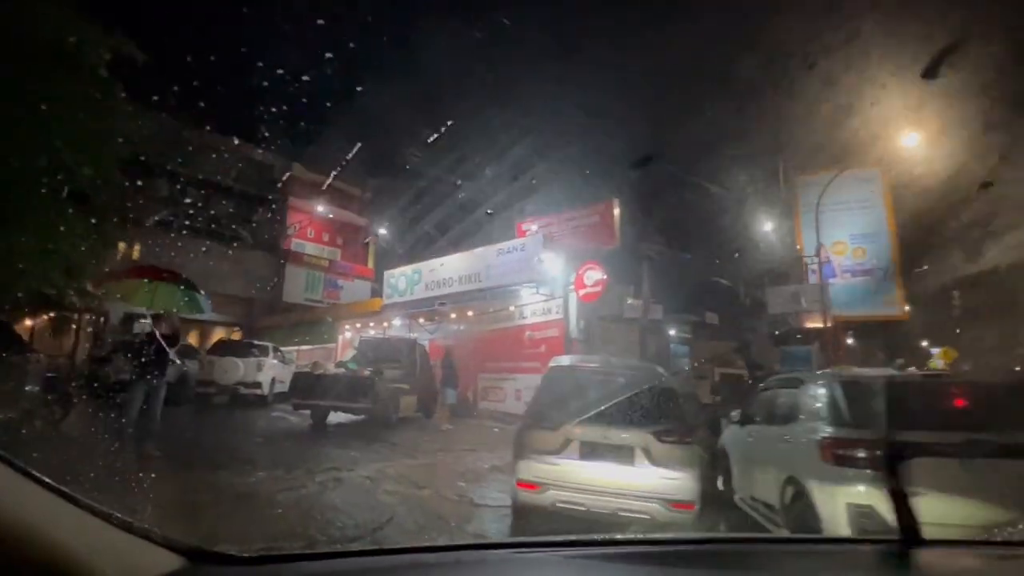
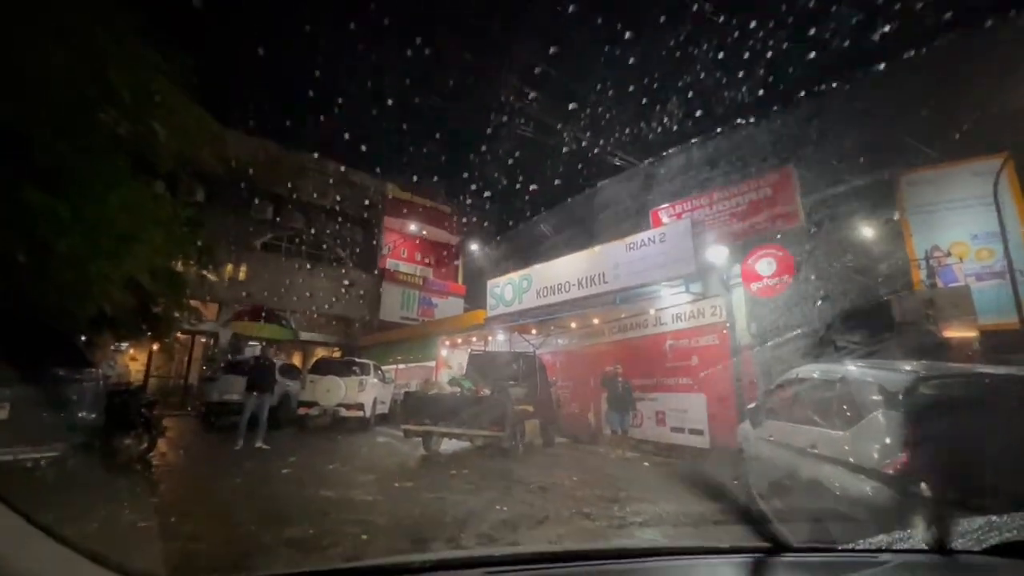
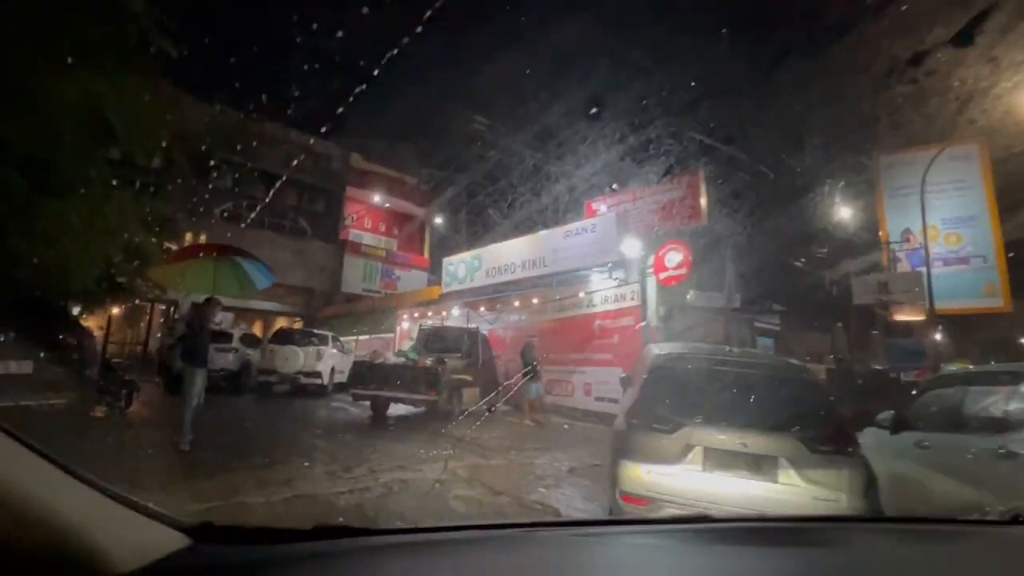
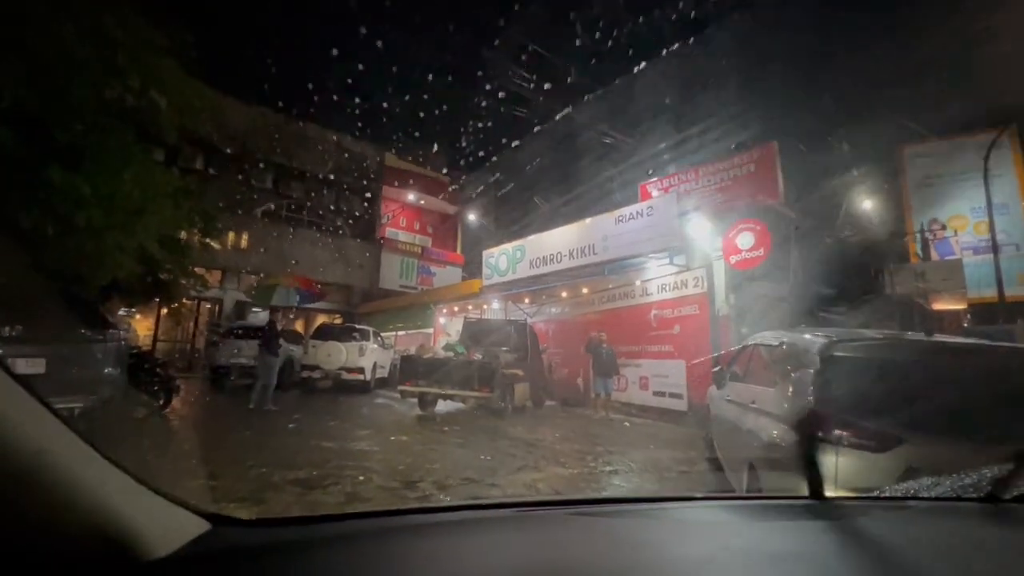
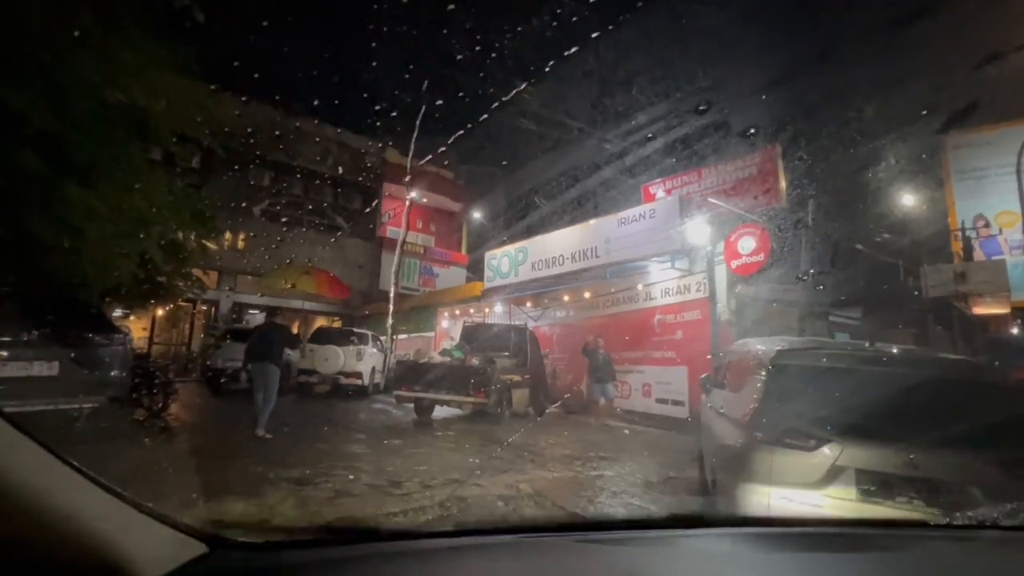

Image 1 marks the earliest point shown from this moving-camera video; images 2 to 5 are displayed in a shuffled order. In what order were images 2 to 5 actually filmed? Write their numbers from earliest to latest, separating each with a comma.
3, 5, 4, 2
